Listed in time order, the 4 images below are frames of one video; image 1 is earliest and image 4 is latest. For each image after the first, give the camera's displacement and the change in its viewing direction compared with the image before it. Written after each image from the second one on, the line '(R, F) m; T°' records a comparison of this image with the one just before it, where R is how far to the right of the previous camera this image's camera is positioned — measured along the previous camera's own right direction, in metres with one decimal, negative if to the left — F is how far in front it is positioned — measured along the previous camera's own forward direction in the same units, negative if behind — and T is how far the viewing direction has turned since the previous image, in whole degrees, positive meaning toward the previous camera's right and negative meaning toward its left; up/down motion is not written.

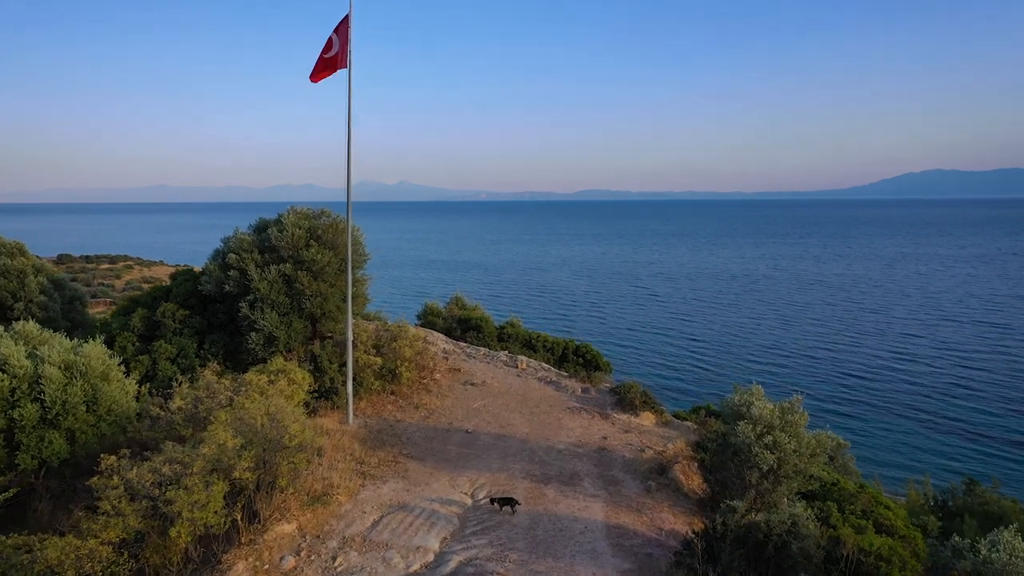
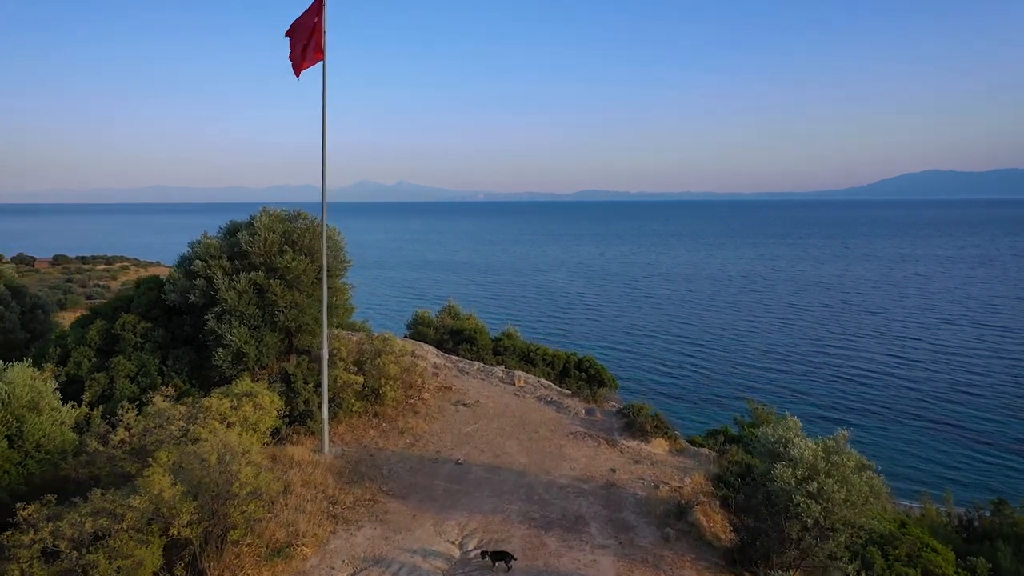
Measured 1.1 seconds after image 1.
(+0.1, +1.9) m; 0°
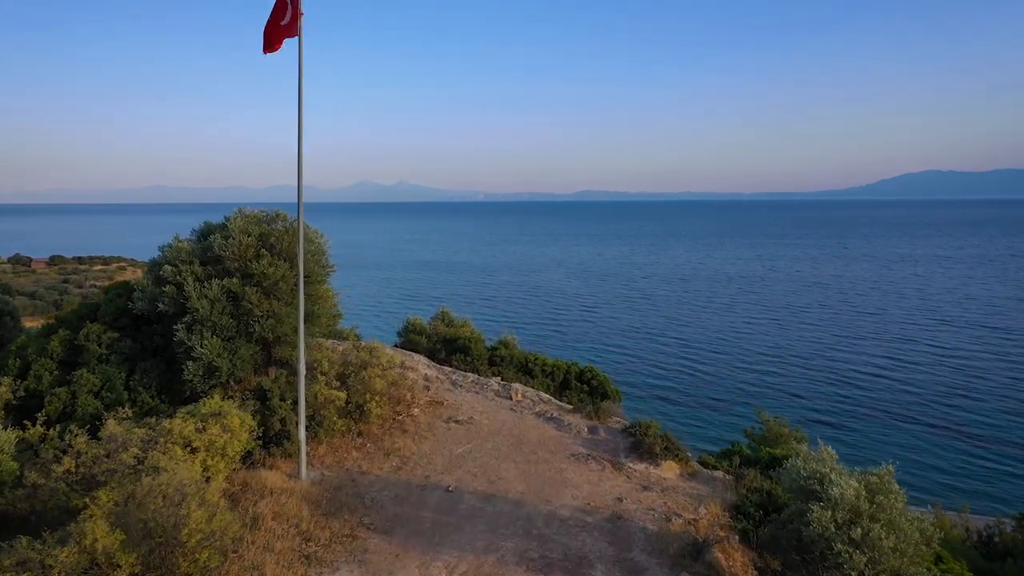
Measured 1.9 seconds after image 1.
(+0.1, +1.4) m; 0°
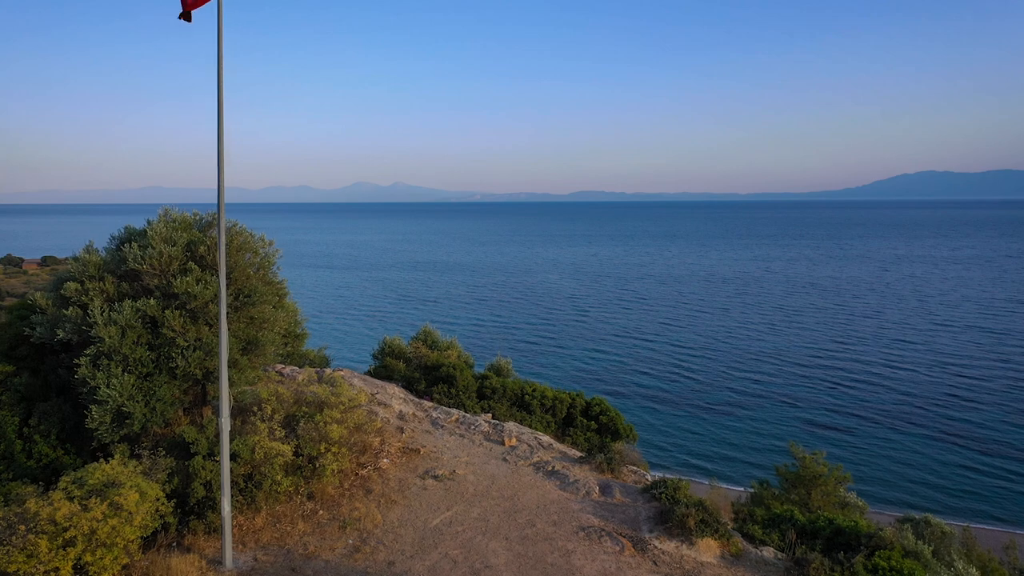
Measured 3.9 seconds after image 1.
(+0.1, +3.2) m; 0°
